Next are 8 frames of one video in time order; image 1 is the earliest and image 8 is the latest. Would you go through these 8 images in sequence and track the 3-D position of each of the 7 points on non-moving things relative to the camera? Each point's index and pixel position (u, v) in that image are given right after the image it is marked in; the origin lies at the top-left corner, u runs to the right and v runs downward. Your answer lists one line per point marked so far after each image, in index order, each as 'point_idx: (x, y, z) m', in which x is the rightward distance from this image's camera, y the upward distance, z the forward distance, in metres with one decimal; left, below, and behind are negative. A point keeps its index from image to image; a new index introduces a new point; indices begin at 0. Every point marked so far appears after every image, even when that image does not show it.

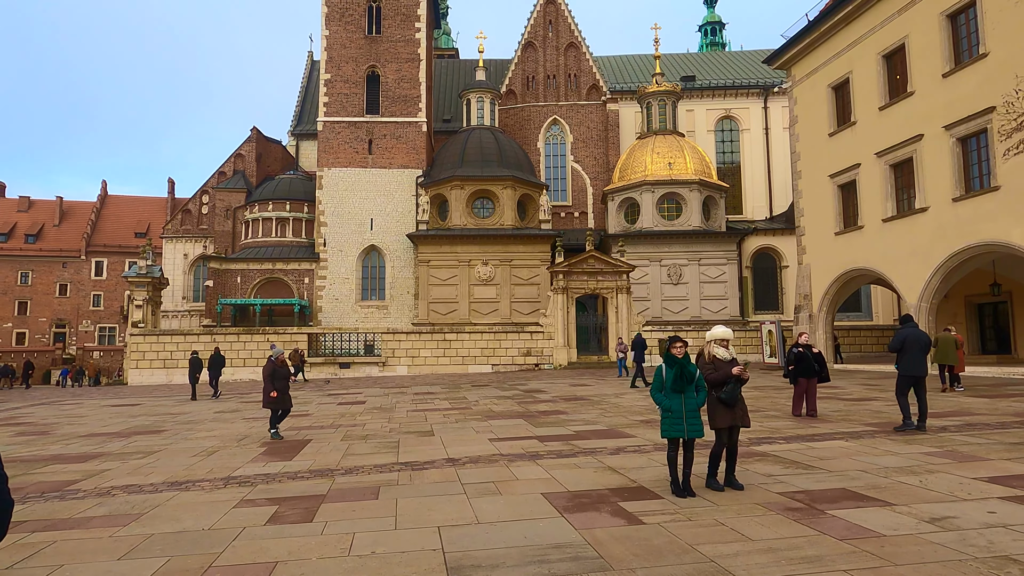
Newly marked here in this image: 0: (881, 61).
0: (+11.0, +6.8, +19.8) m
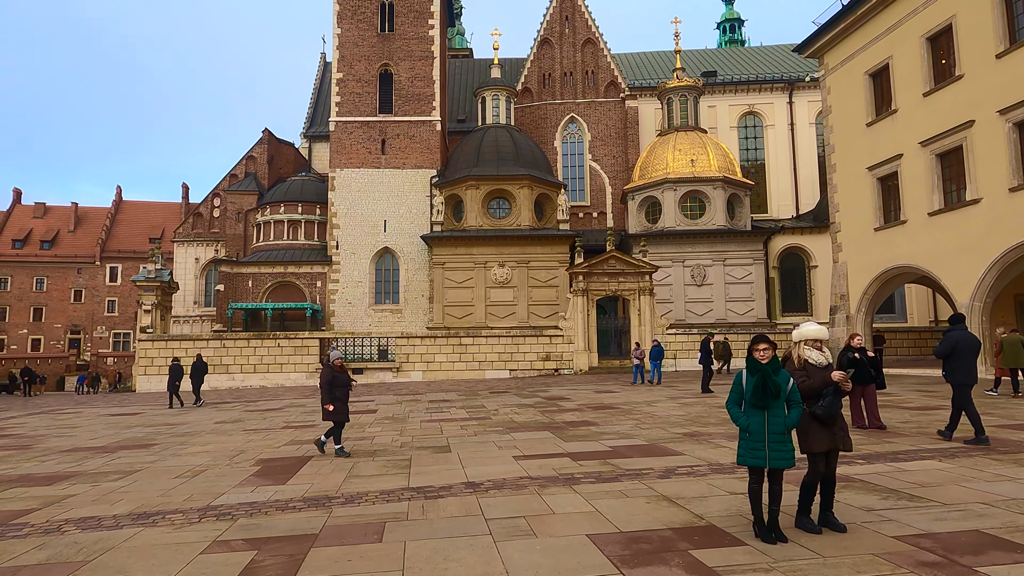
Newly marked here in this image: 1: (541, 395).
0: (+11.6, +6.8, +18.5) m
1: (+0.7, -2.7, +16.4) m
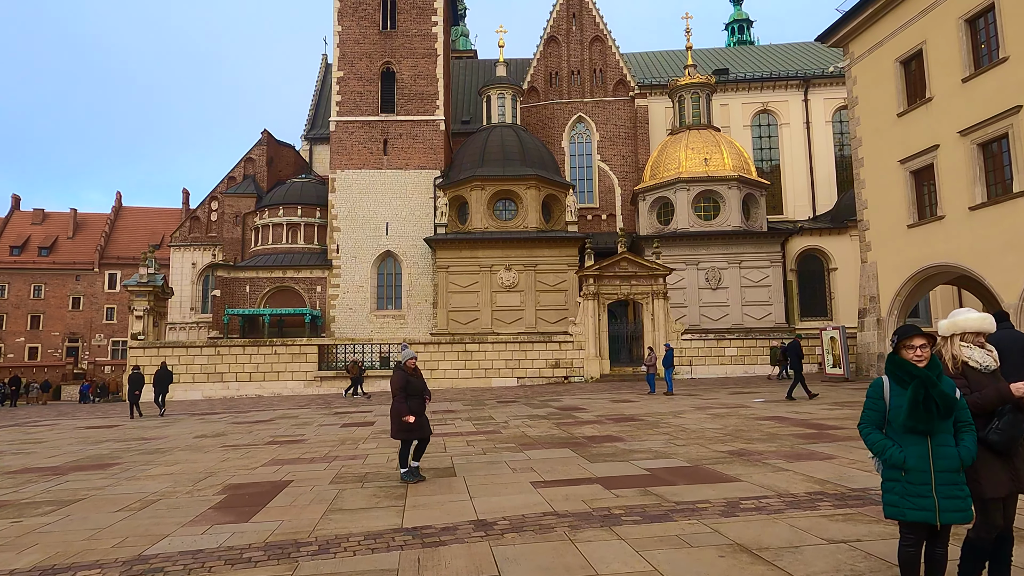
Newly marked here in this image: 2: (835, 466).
0: (+11.8, +6.8, +17.3) m
1: (+0.9, -2.7, +15.1) m
2: (+3.1, -1.7, +6.4) m
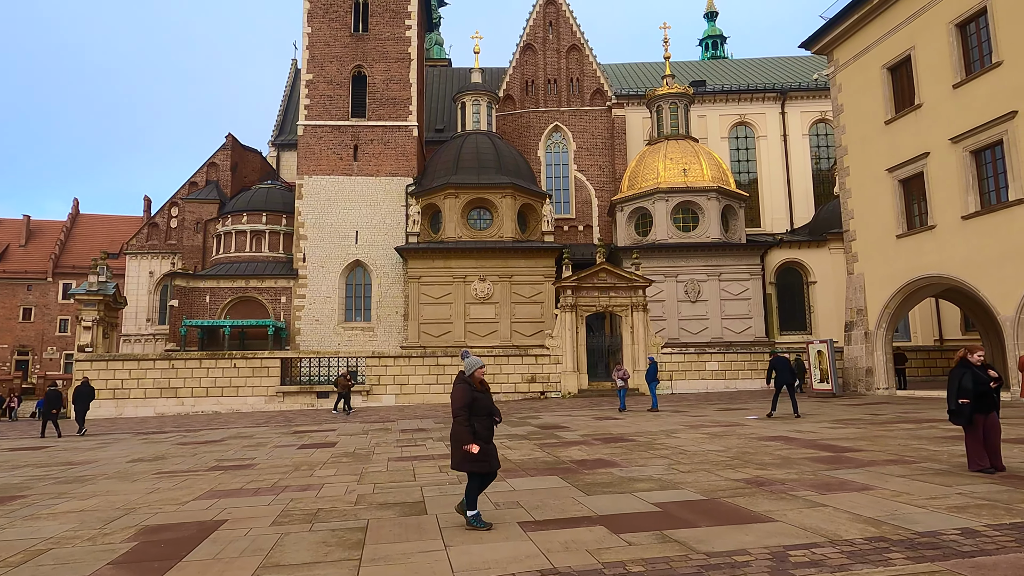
0: (+11.2, +6.5, +16.8) m
1: (+0.4, -2.9, +14.0) m
2: (+2.9, -1.7, +5.4) m
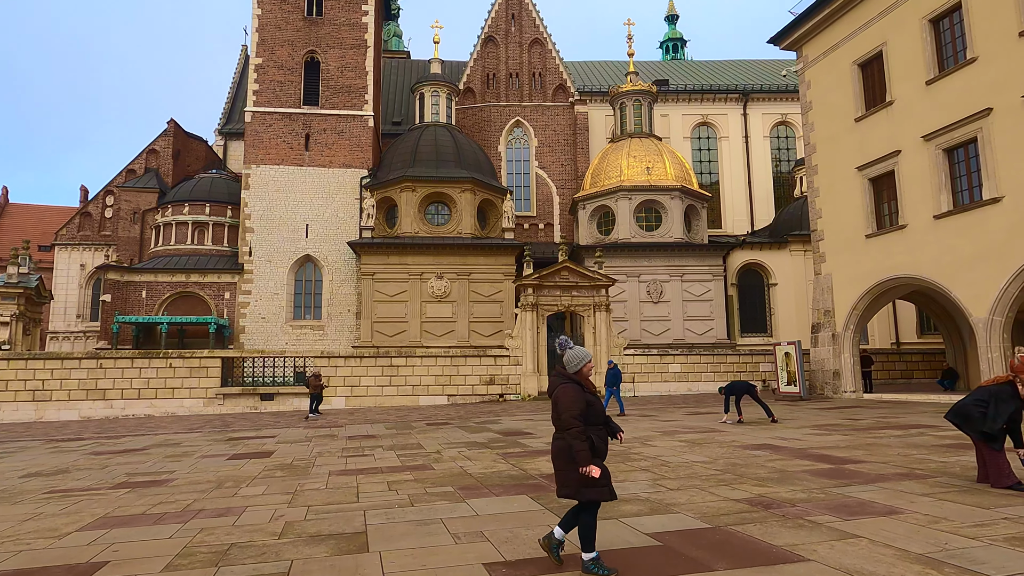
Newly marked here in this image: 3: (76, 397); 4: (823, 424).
0: (+10.3, +6.5, +16.5) m
1: (-0.4, -2.7, +13.0) m
2: (+2.7, -1.6, +4.5) m
3: (-12.8, -3.2, +19.5) m
4: (+5.7, -2.5, +12.2) m
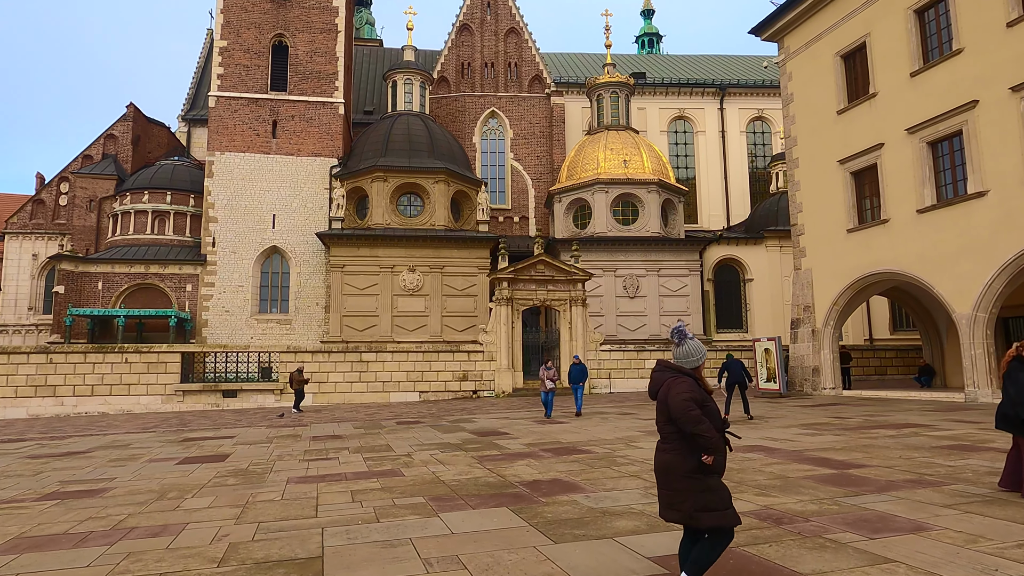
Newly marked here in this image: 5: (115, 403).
0: (+9.8, +6.6, +16.2) m
1: (-0.9, -2.6, +12.3) m
2: (+2.6, -1.5, +3.9) m
3: (-13.6, -2.9, +18.3) m
4: (+5.3, -2.4, +11.8) m
5: (-11.2, -3.2, +18.6) m
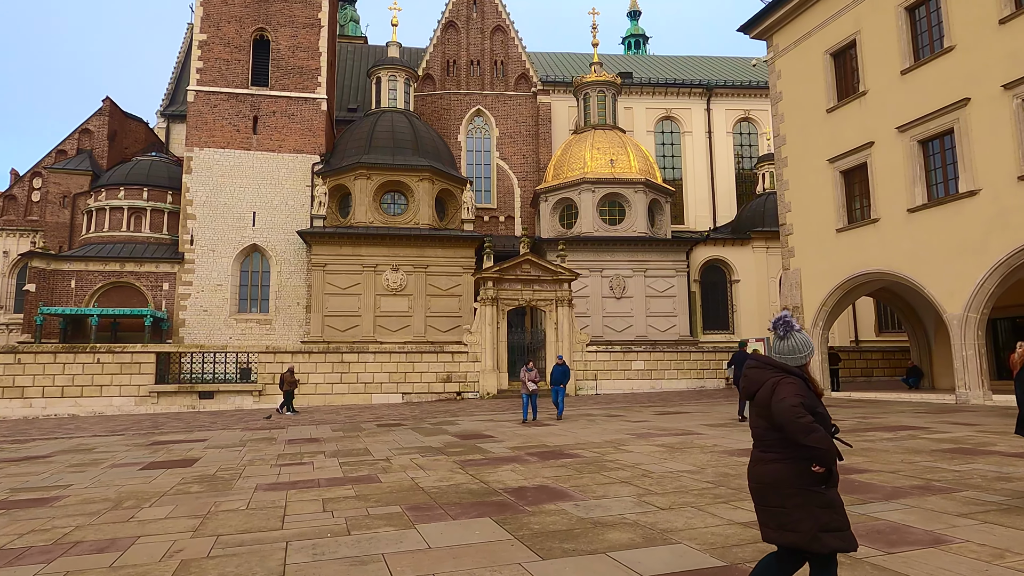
0: (+9.4, +6.6, +16.0) m
1: (-1.1, -2.6, +11.9) m
2: (+2.5, -1.5, +3.6) m
3: (-14.0, -2.8, +17.6) m
4: (+5.0, -2.4, +11.5) m
5: (-11.6, -3.2, +17.9) m
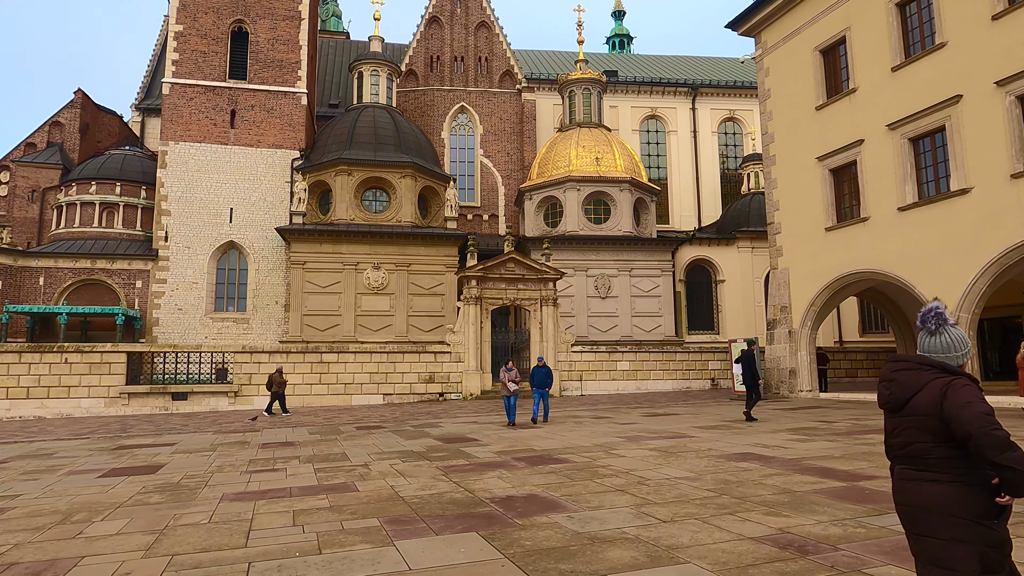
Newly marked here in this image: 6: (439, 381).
0: (+9.1, +6.6, +15.8) m
1: (-1.4, -2.5, +11.4) m
2: (+2.5, -1.5, +3.2) m
3: (-14.4, -2.7, +16.7) m
4: (+4.8, -2.3, +11.2) m
5: (-12.0, -3.1, +17.2) m
6: (-2.2, -2.8, +19.9) m
